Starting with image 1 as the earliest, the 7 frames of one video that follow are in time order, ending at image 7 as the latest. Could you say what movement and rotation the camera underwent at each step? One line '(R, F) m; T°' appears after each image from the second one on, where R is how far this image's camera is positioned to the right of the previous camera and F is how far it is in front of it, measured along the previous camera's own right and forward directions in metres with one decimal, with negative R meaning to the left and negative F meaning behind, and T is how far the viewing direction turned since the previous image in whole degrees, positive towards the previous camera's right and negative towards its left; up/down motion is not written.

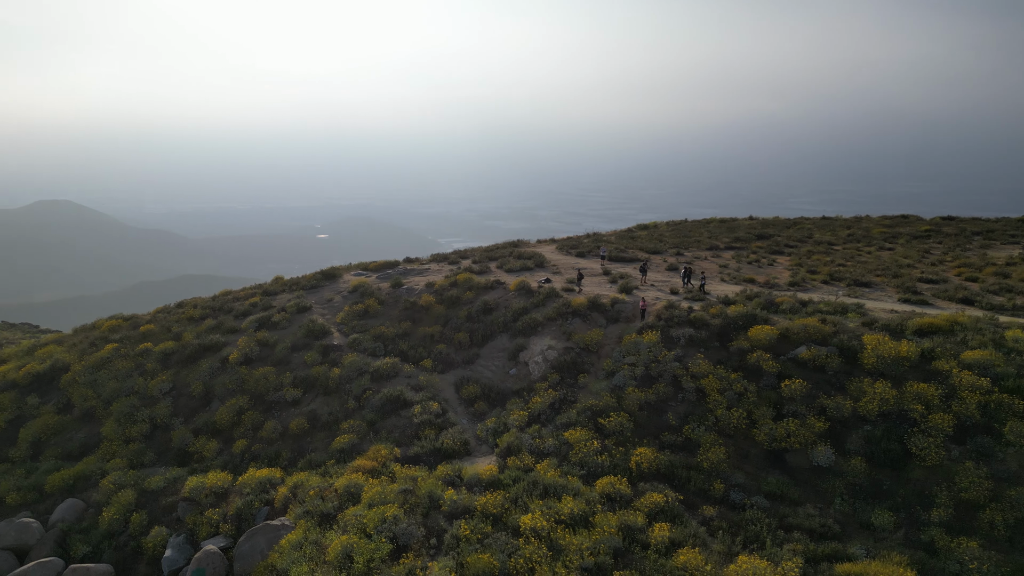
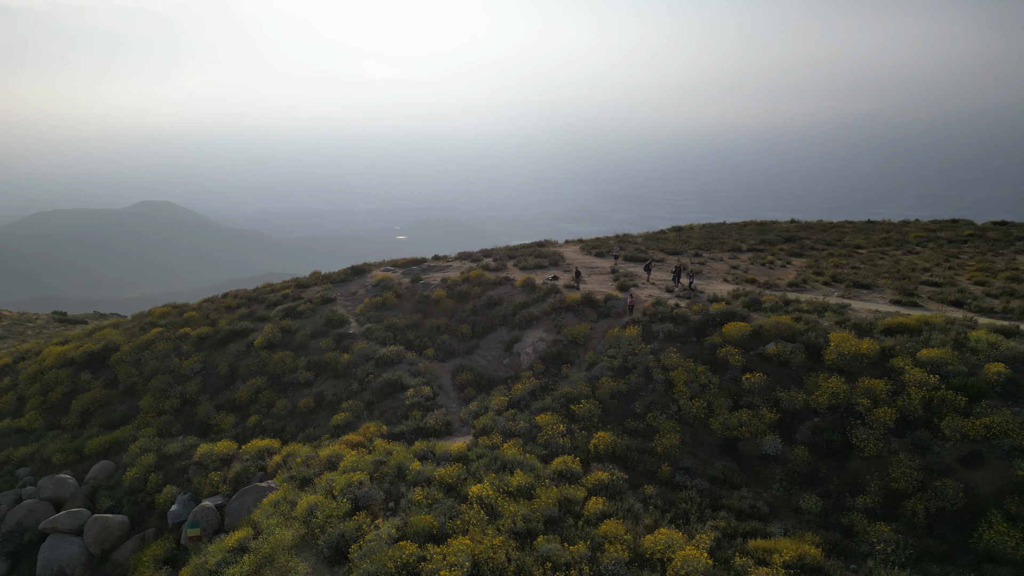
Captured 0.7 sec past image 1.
(+2.0, -1.1) m; -6°
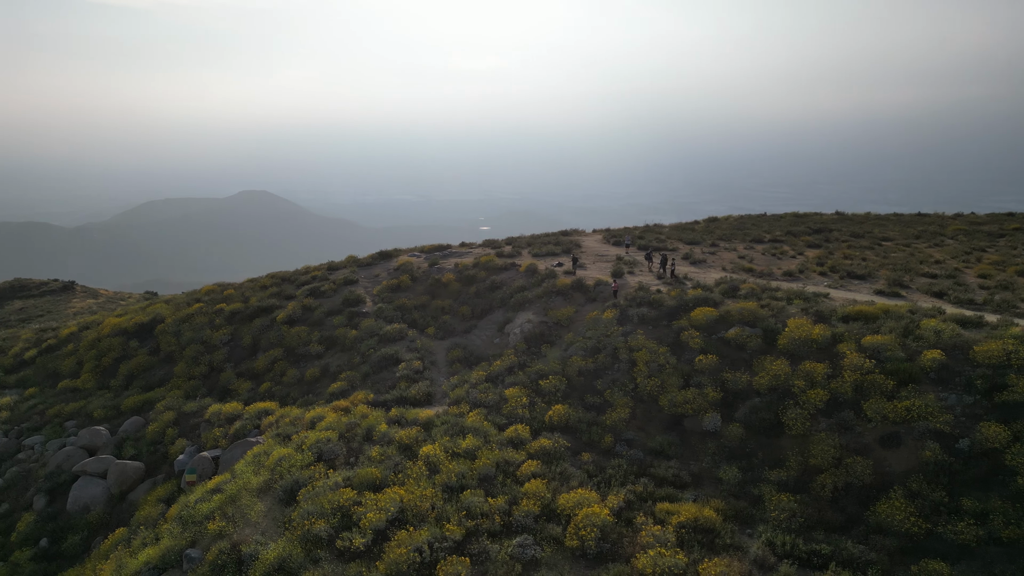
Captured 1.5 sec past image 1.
(+2.5, -1.1) m; -7°
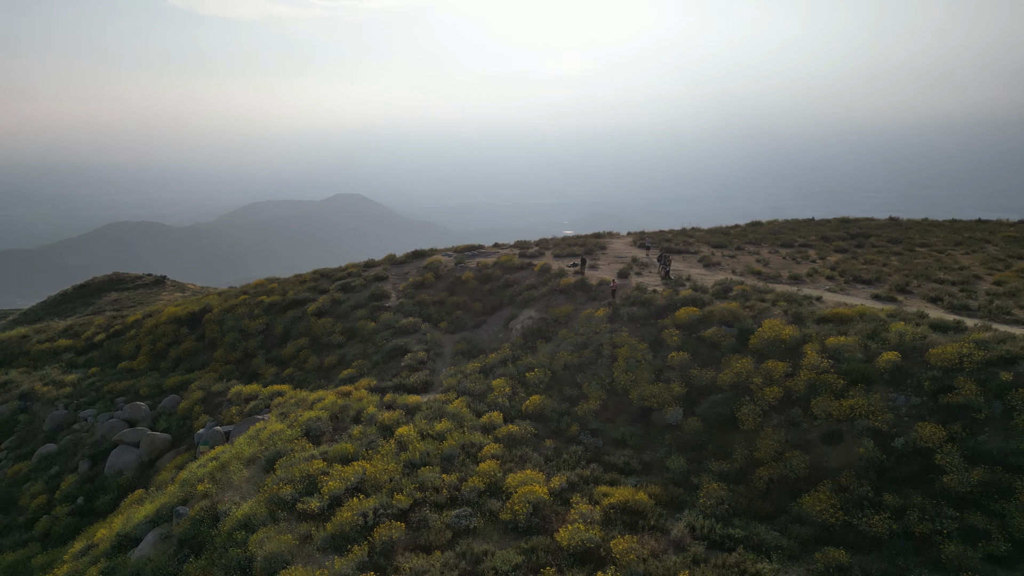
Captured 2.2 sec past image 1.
(+2.3, -0.9) m; -7°
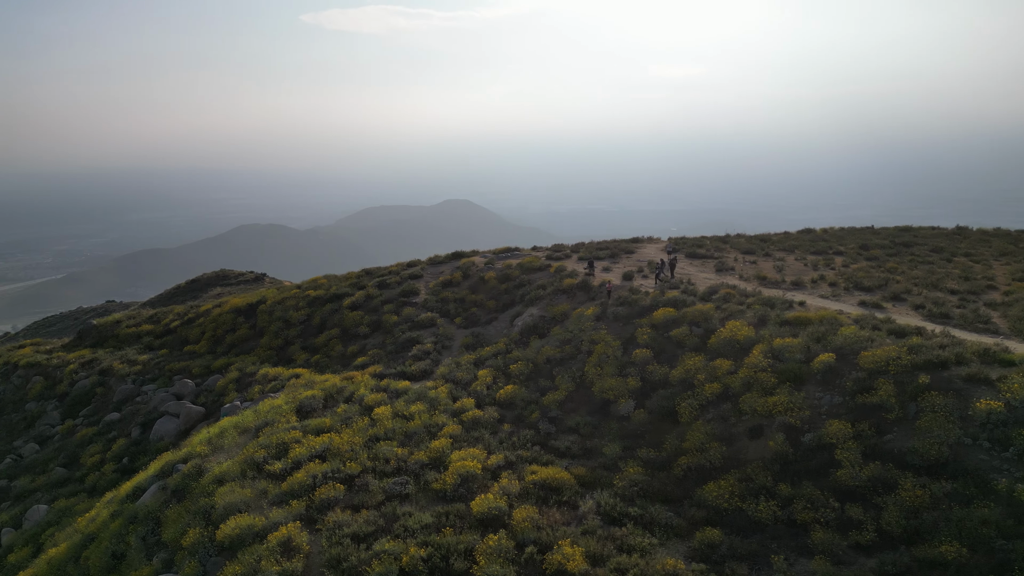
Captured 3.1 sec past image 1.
(+3.1, -1.1) m; -8°
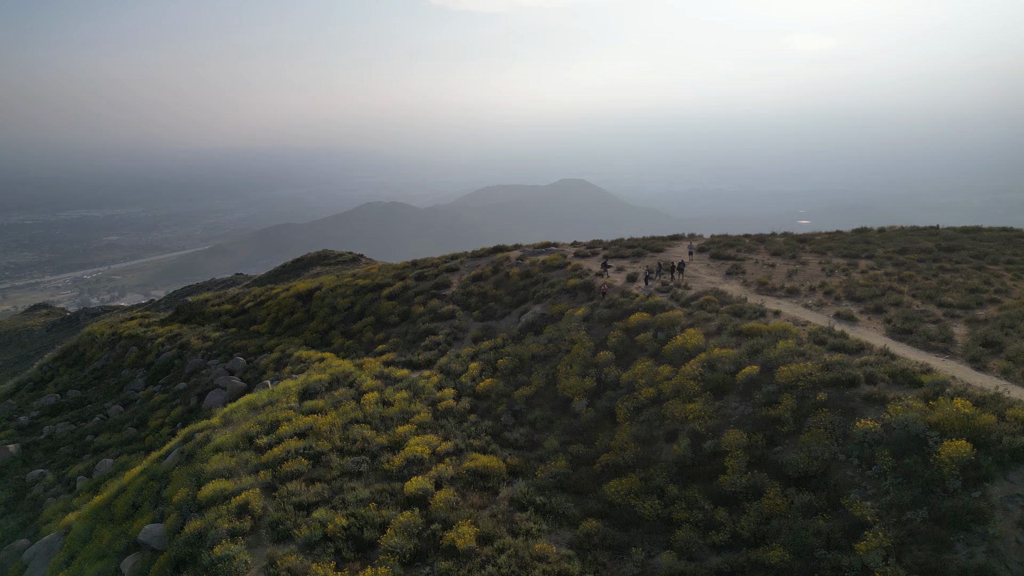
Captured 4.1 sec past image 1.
(+3.5, -1.4) m; -9°
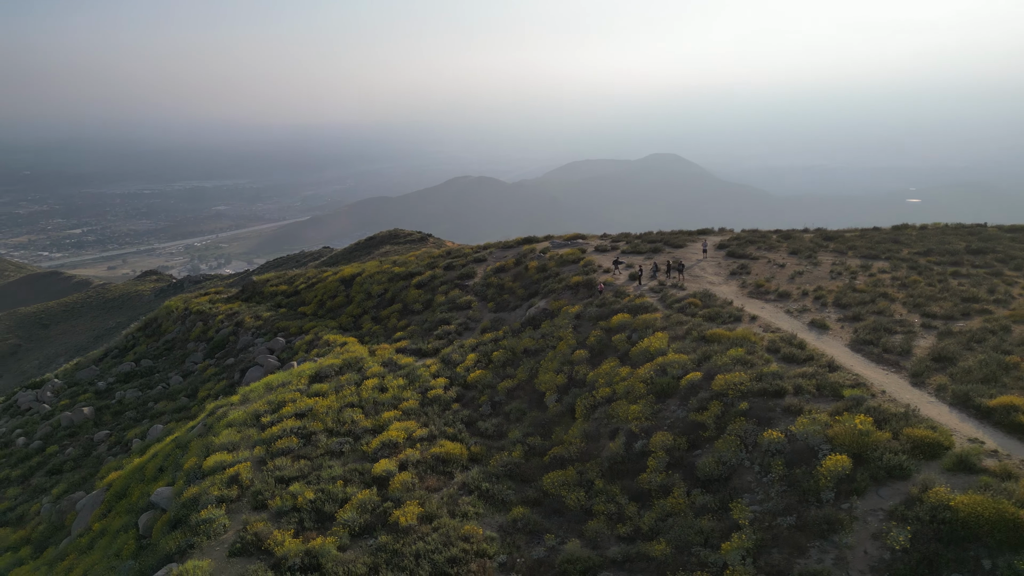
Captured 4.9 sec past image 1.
(+2.7, -1.3) m; -7°
